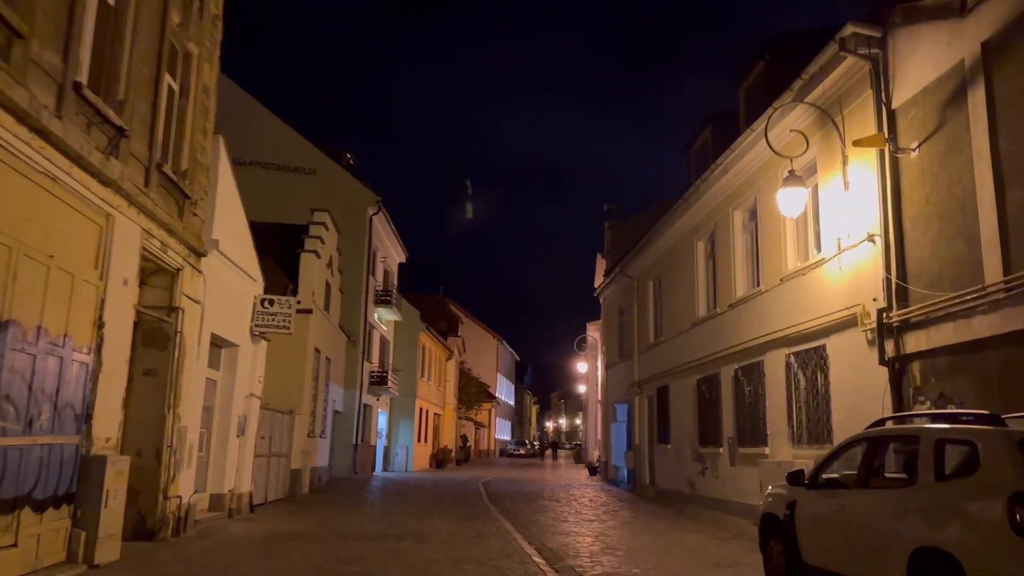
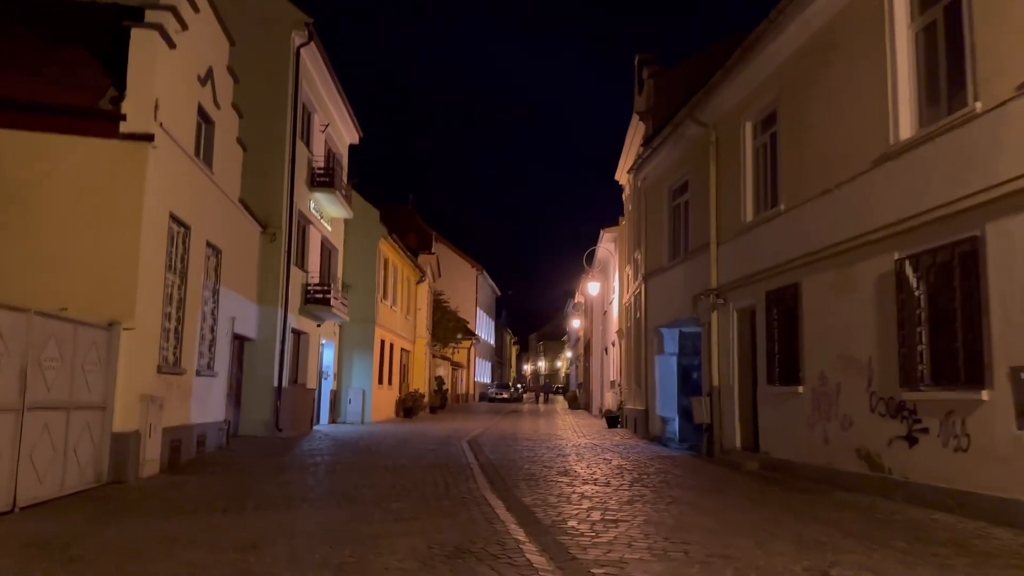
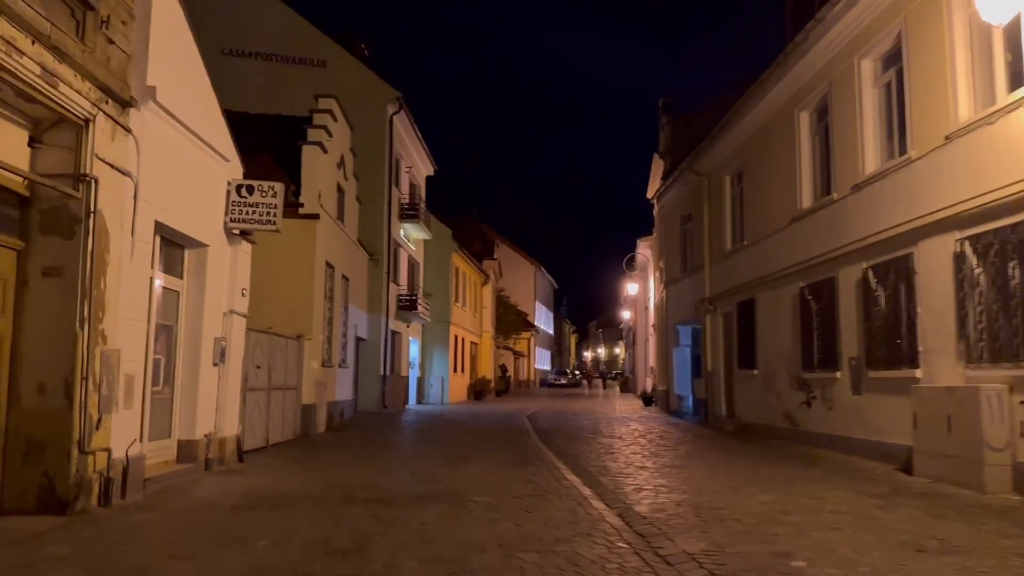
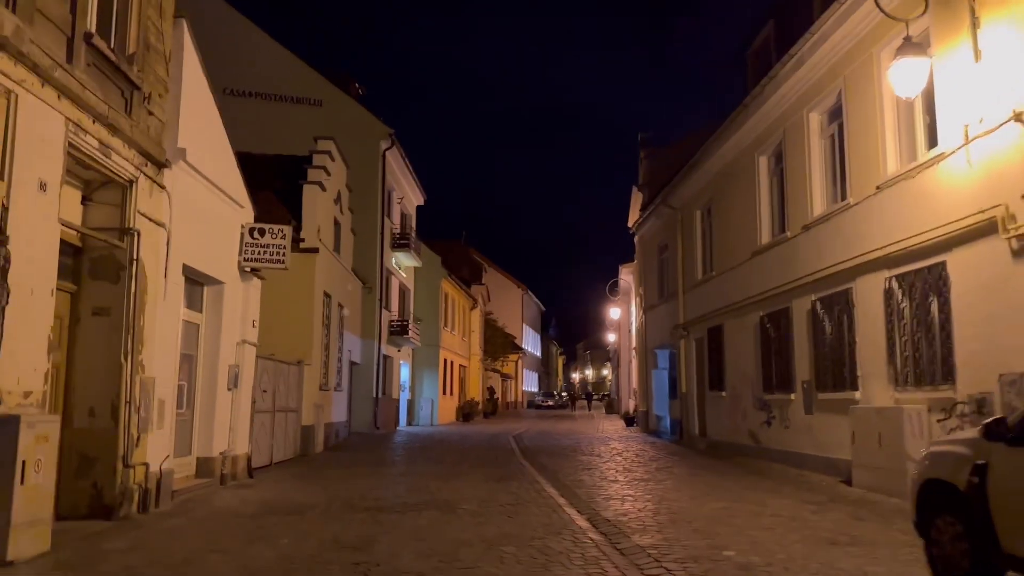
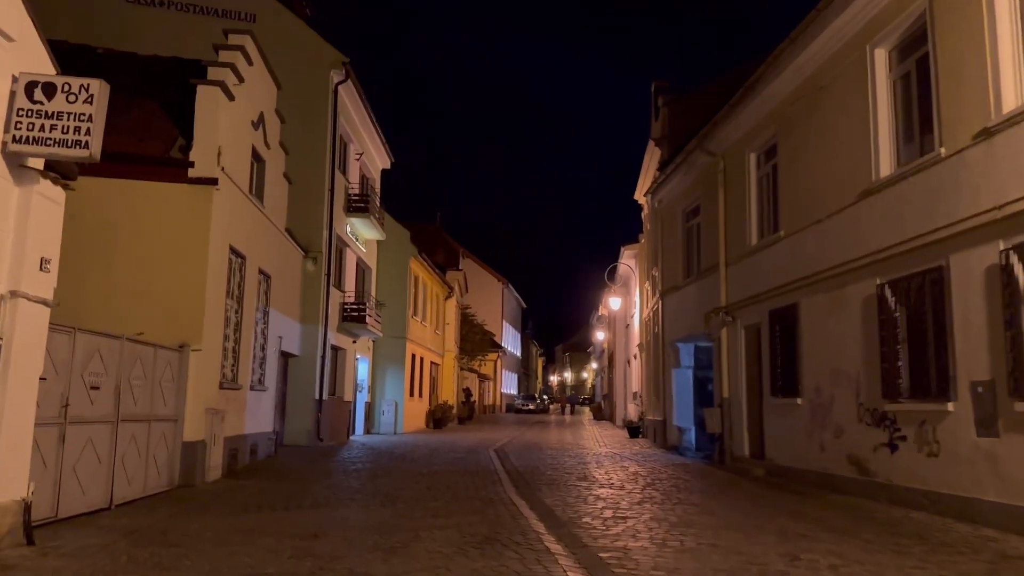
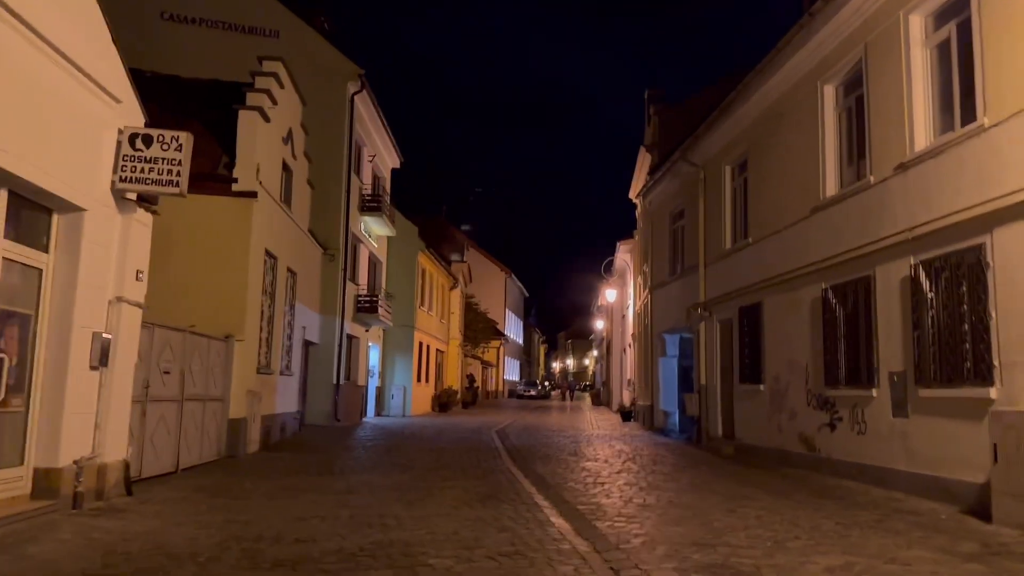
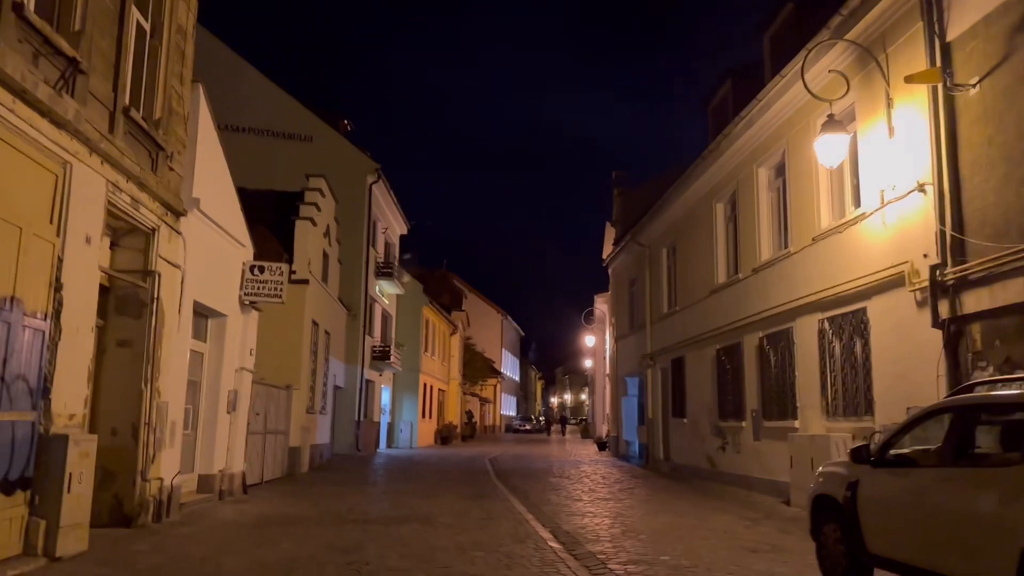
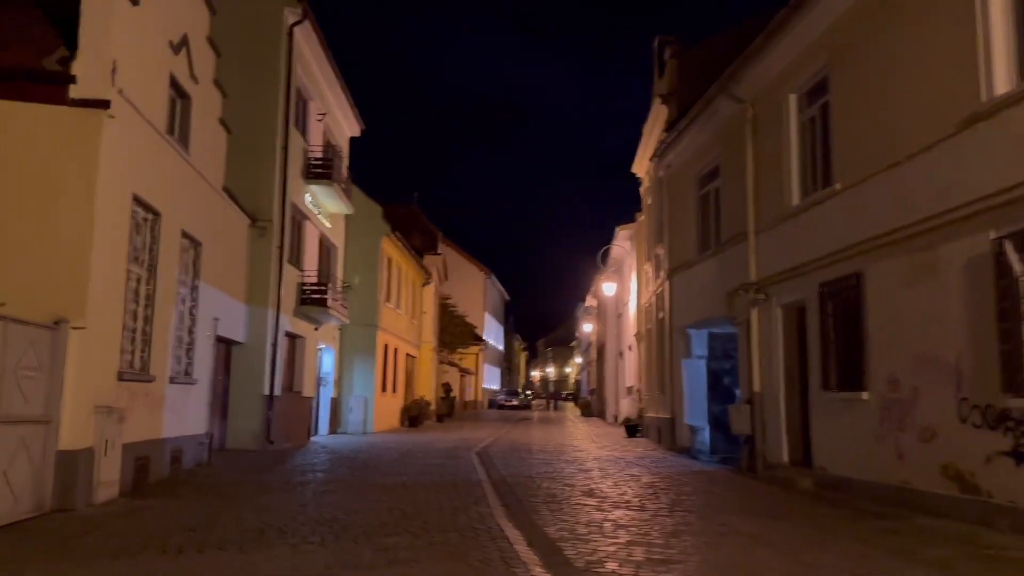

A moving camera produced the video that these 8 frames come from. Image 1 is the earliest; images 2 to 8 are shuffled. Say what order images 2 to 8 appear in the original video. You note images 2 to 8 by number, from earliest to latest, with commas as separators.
7, 4, 3, 6, 5, 2, 8
